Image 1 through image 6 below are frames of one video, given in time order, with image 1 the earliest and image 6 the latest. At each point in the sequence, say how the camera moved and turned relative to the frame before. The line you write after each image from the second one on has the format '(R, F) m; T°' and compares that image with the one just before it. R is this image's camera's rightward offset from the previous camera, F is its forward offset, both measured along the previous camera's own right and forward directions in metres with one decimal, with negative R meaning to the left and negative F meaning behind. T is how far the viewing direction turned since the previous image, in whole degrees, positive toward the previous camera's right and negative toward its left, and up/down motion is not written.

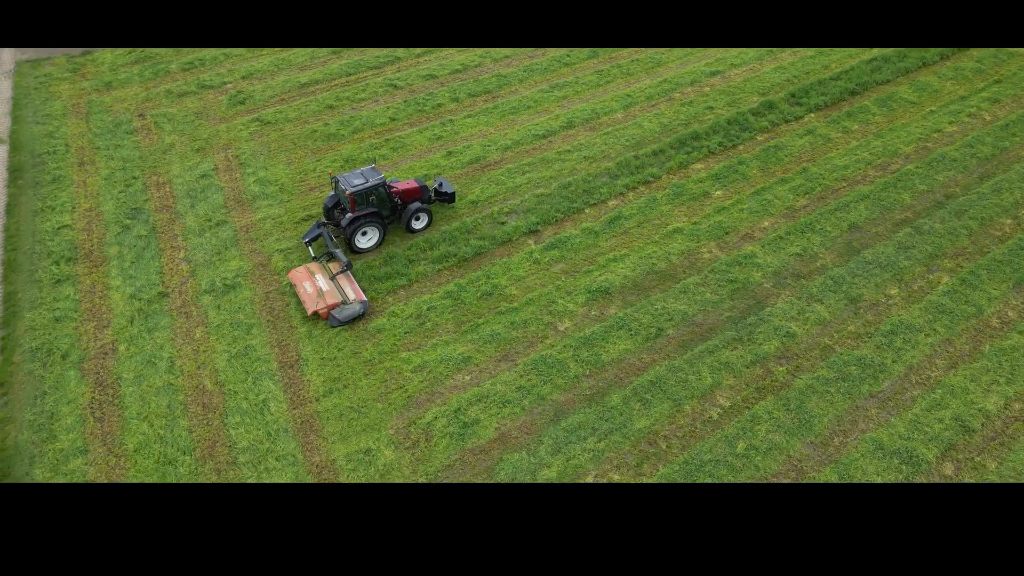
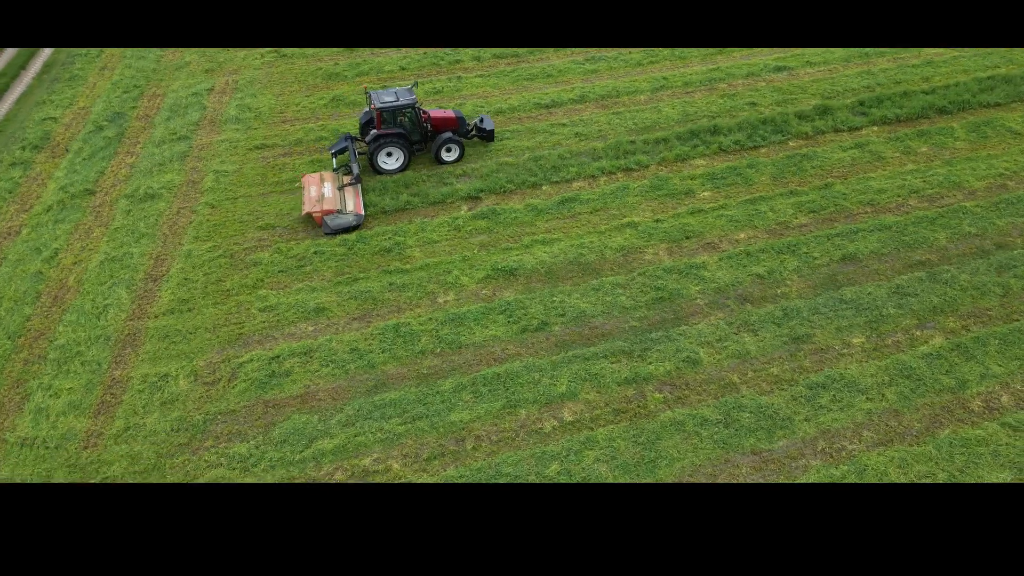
(+4.1, +1.8) m; -14°
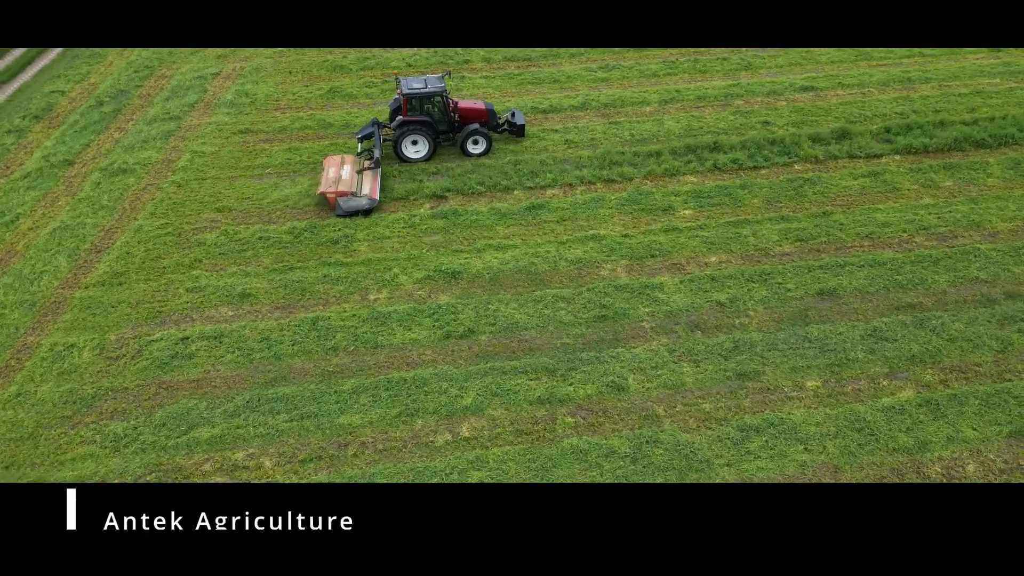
(+1.9, +0.8) m; -7°
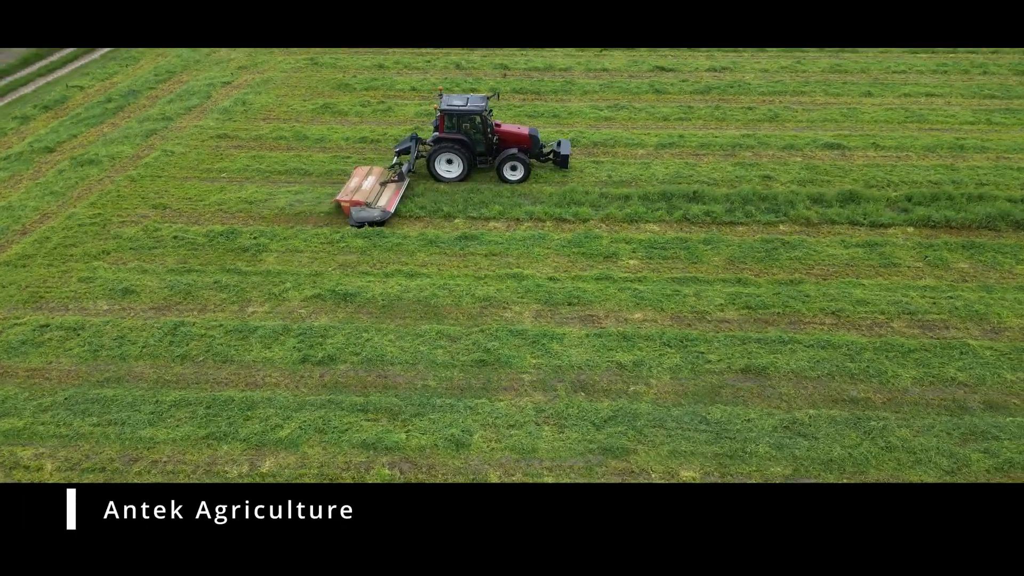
(+2.8, +1.3) m; -10°
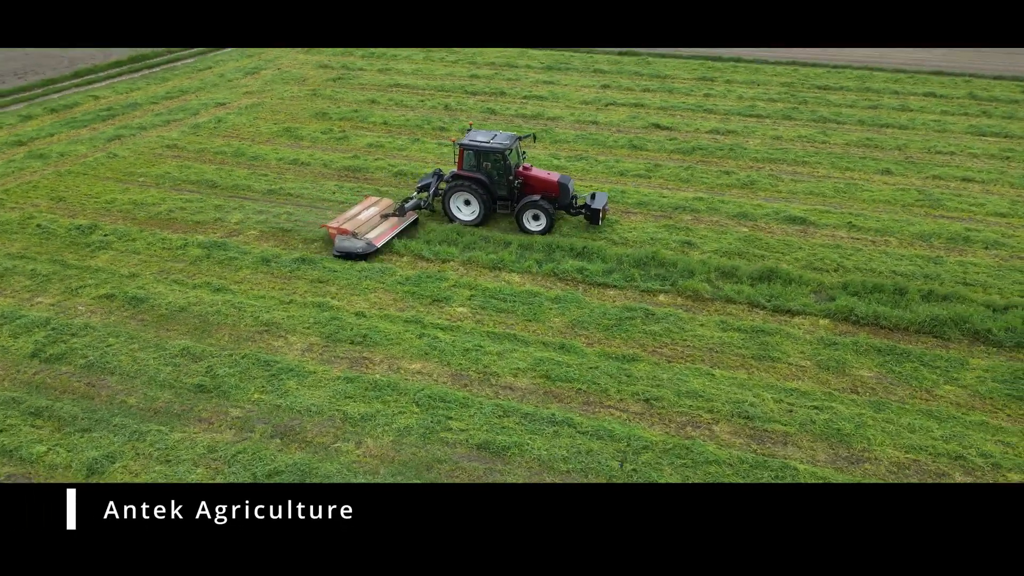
(+4.0, +1.8) m; -13°
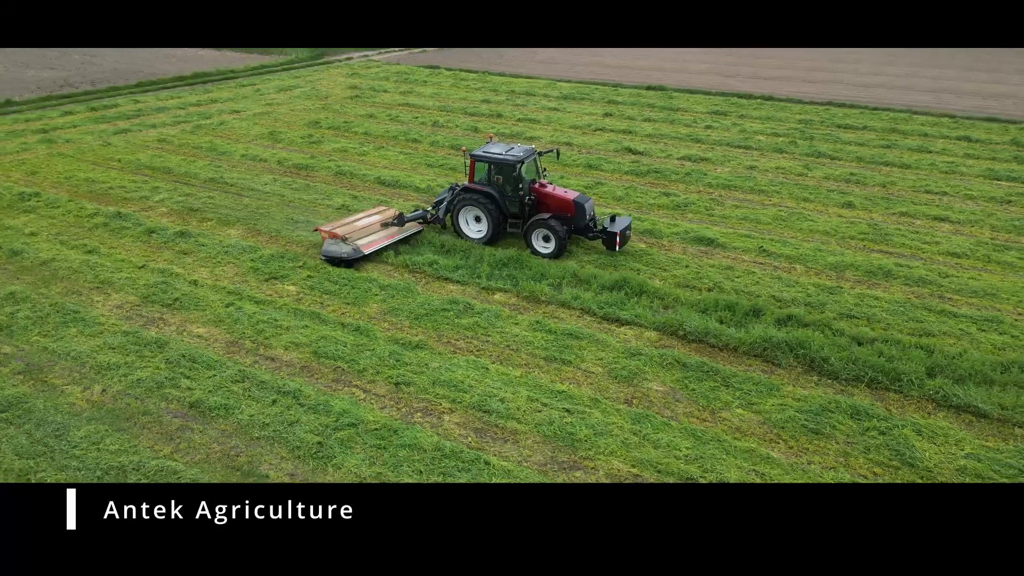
(+3.3, +0.8) m; -11°
